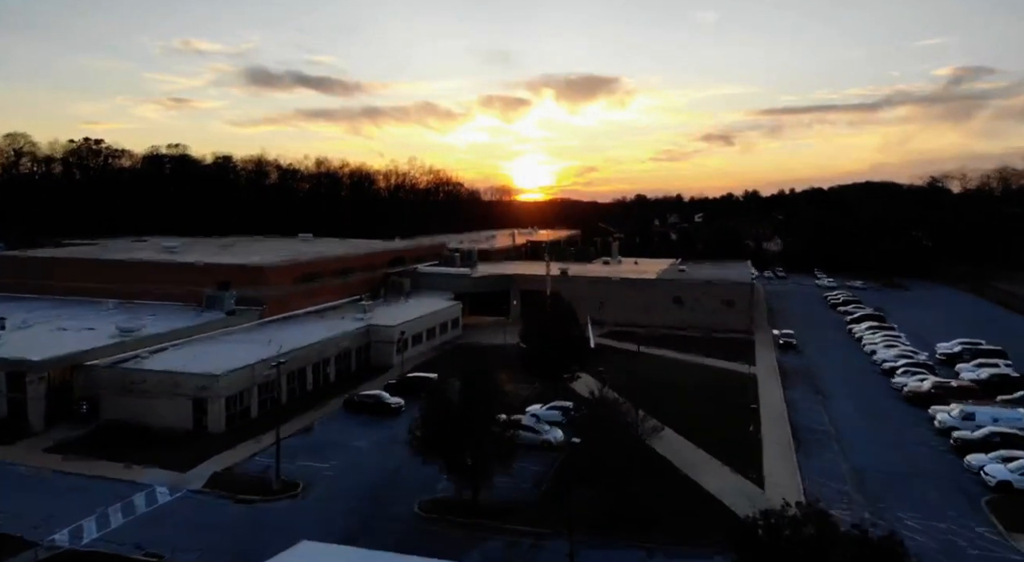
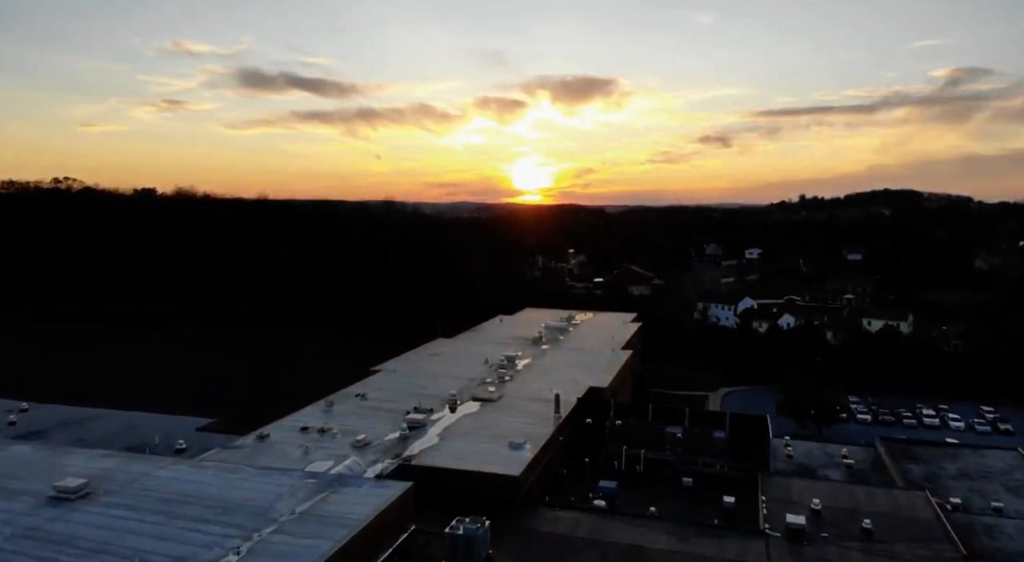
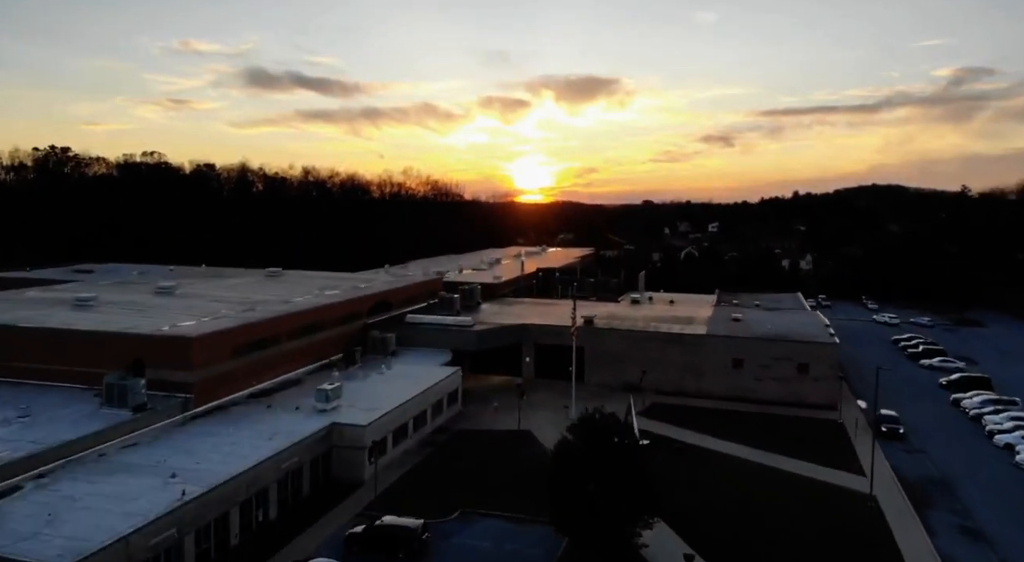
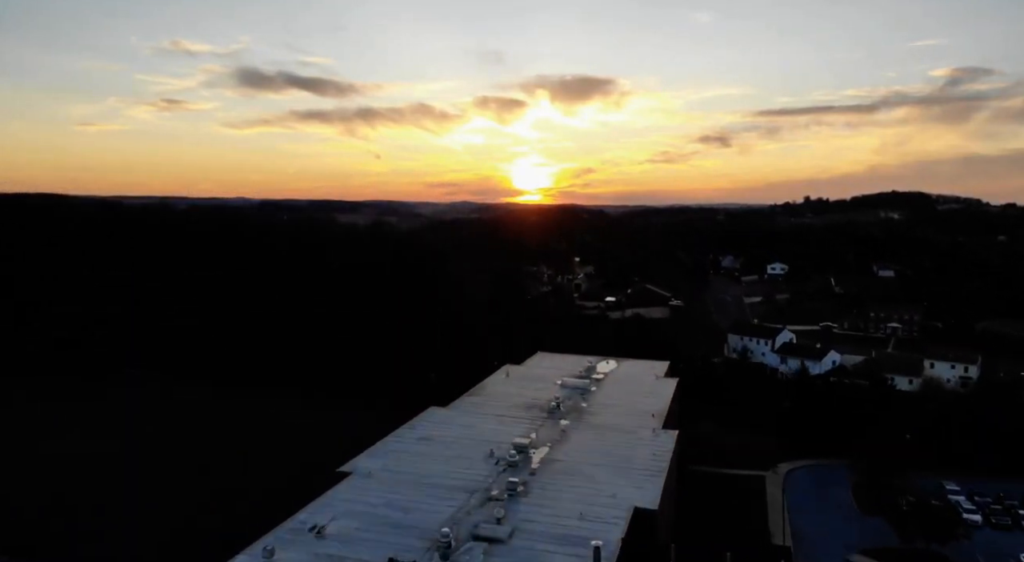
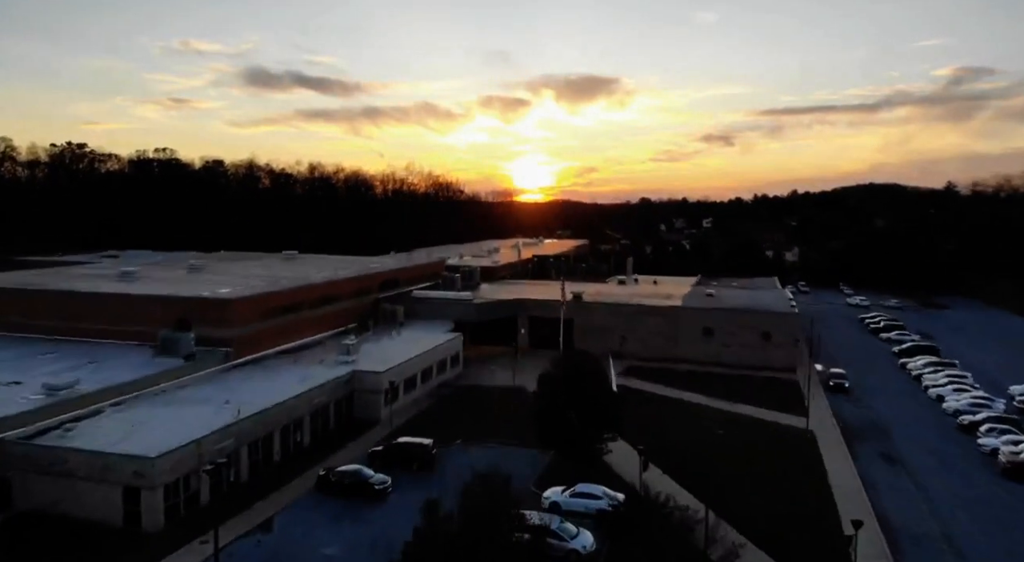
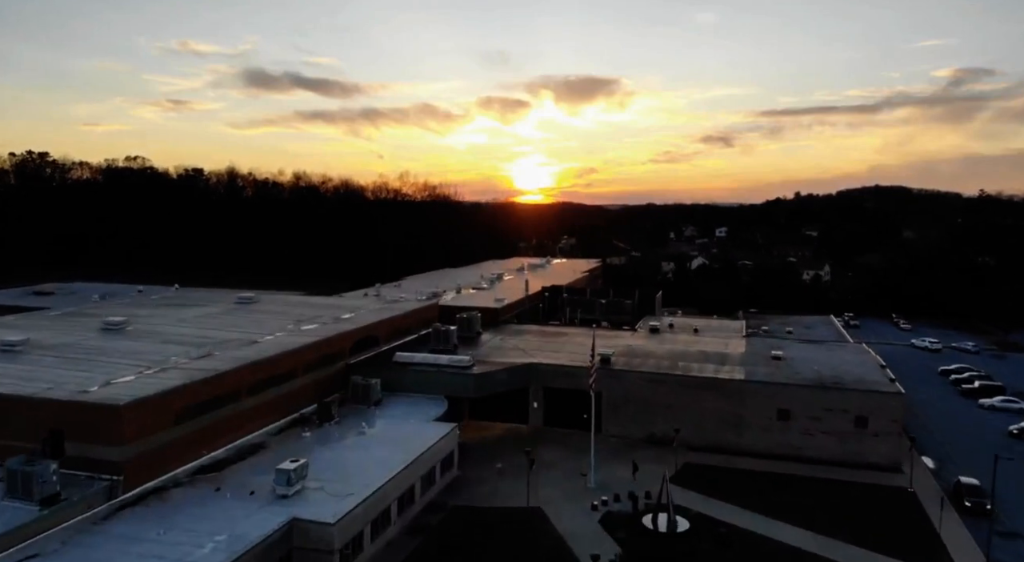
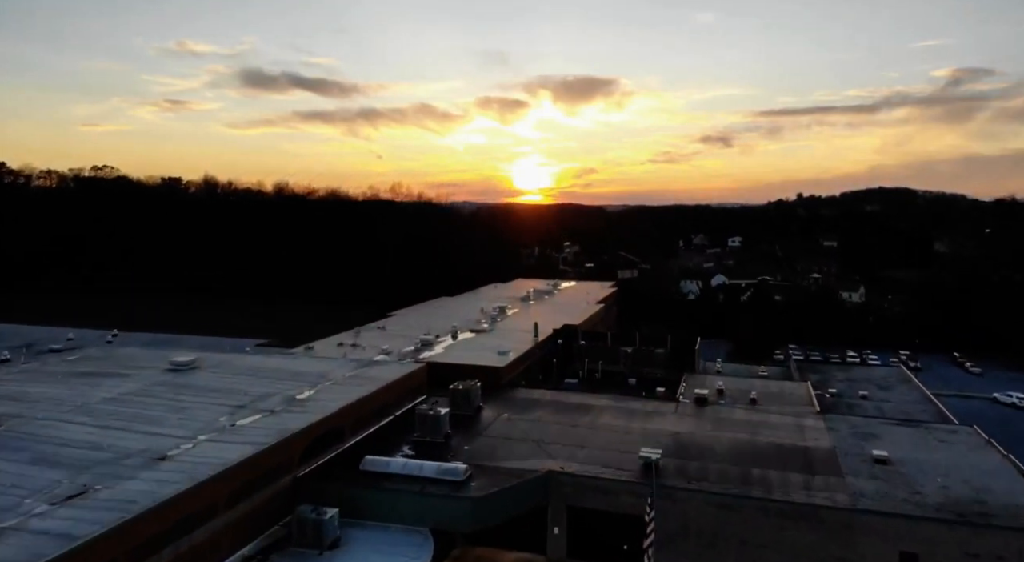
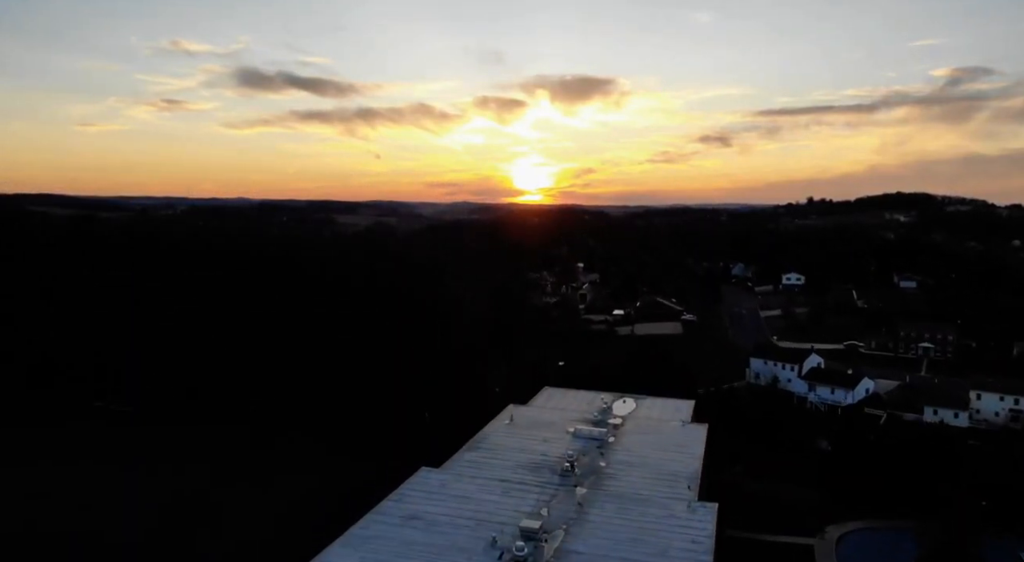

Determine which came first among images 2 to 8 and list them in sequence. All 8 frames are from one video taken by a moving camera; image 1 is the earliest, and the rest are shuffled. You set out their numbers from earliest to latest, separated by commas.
5, 3, 6, 7, 2, 4, 8
